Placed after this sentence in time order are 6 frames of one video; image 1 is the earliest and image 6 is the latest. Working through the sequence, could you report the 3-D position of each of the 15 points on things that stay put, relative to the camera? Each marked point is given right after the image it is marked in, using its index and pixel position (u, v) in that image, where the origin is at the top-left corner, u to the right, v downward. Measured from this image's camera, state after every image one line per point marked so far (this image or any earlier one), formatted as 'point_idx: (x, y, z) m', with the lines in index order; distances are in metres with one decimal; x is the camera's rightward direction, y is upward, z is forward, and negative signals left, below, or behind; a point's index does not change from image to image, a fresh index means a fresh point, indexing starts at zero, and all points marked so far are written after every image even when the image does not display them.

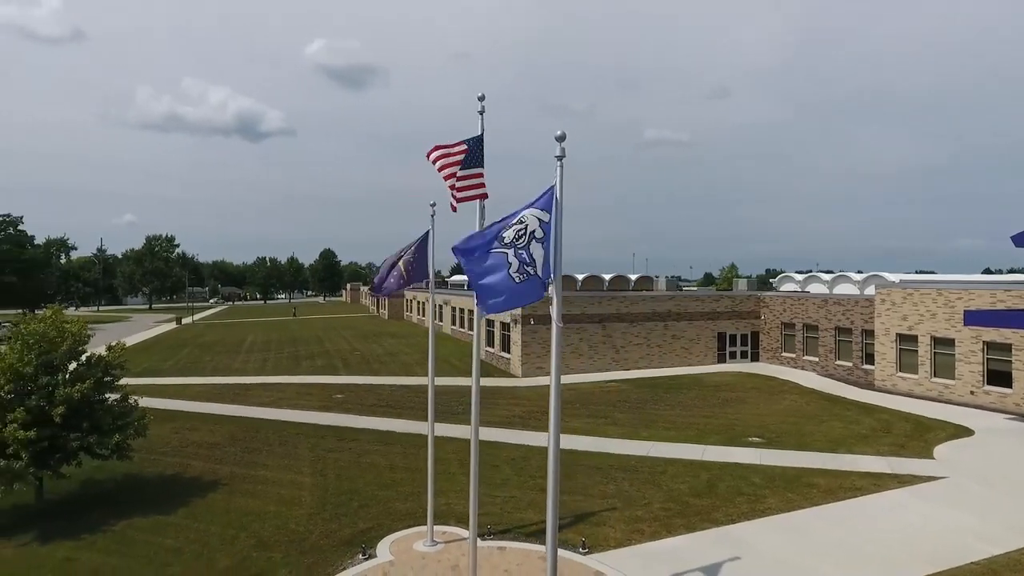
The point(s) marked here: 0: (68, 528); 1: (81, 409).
0: (-8.7, -4.7, +12.4) m
1: (-8.8, -2.5, +13.0) m
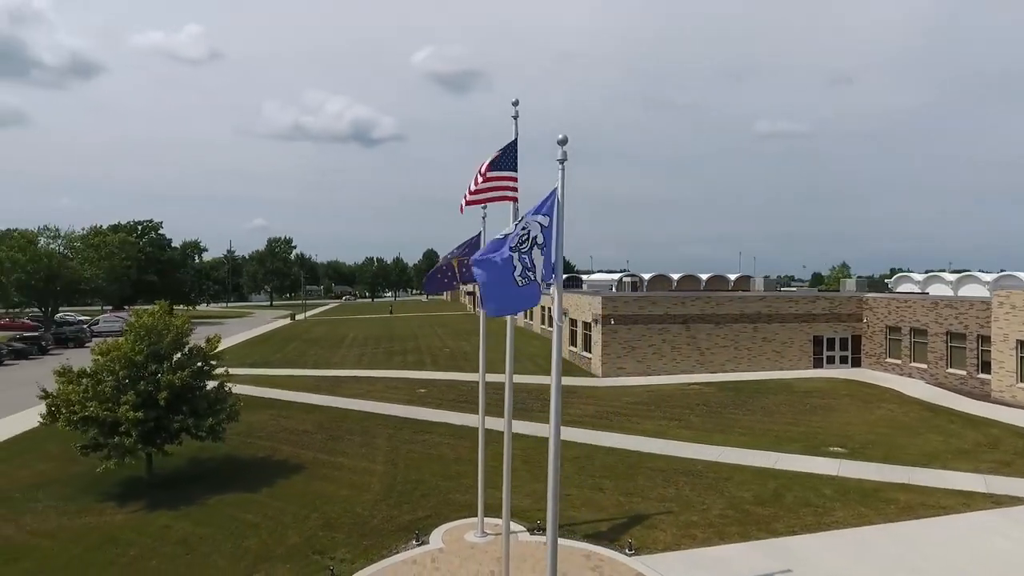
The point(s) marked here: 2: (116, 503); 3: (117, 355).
0: (-7.6, -4.7, +14.0) m
1: (-7.6, -2.4, +14.6) m
2: (-8.7, -4.7, +13.8) m
3: (-8.8, -1.5, +14.0) m
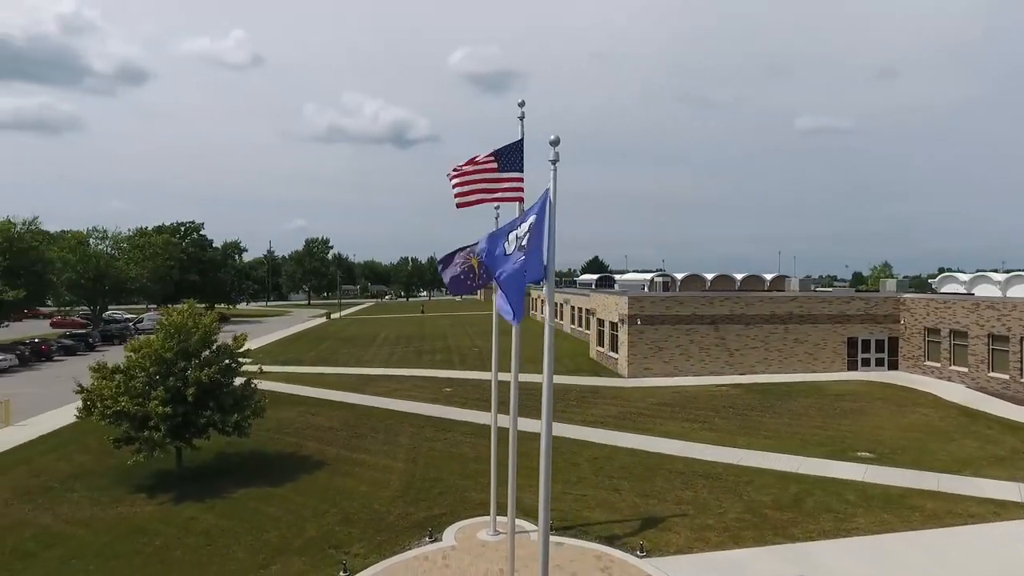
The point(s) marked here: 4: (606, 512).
0: (-7.2, -4.7, +14.5) m
1: (-7.2, -2.4, +15.0) m
2: (-8.3, -4.7, +14.4) m
3: (-8.4, -1.5, +14.5) m
4: (+1.9, -4.5, +12.7) m
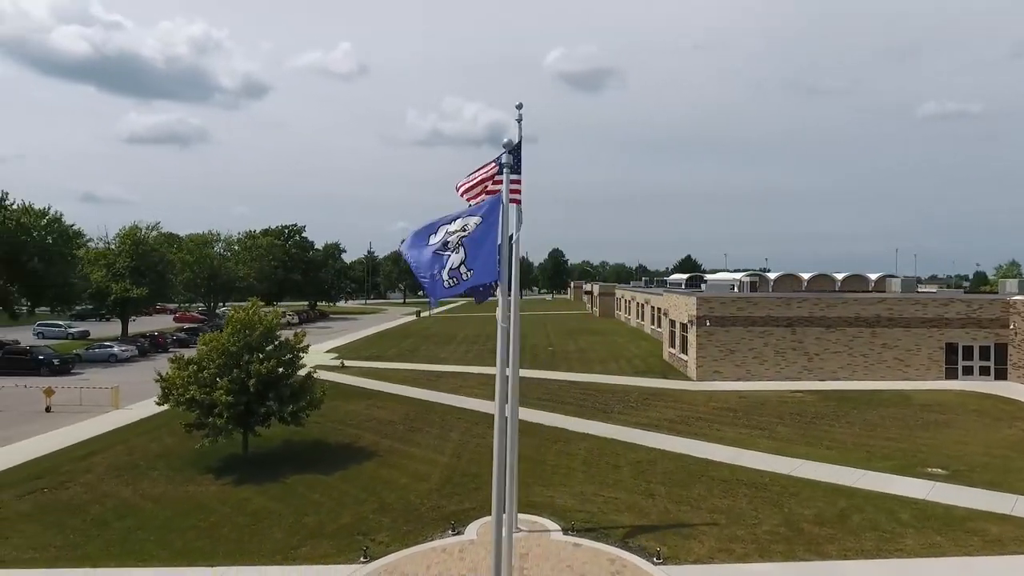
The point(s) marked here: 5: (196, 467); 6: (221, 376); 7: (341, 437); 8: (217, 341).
0: (-6.3, -4.7, +15.6) m
1: (-6.2, -2.4, +16.2) m
2: (-7.4, -4.7, +15.7) m
3: (-7.5, -1.5, +15.9) m
4: (+2.4, -4.5, +12.5) m
5: (-8.1, -4.6, +16.3) m
6: (-7.2, -2.2, +15.7) m
7: (-5.0, -4.4, +18.7) m
8: (-7.4, -1.3, +16.0) m
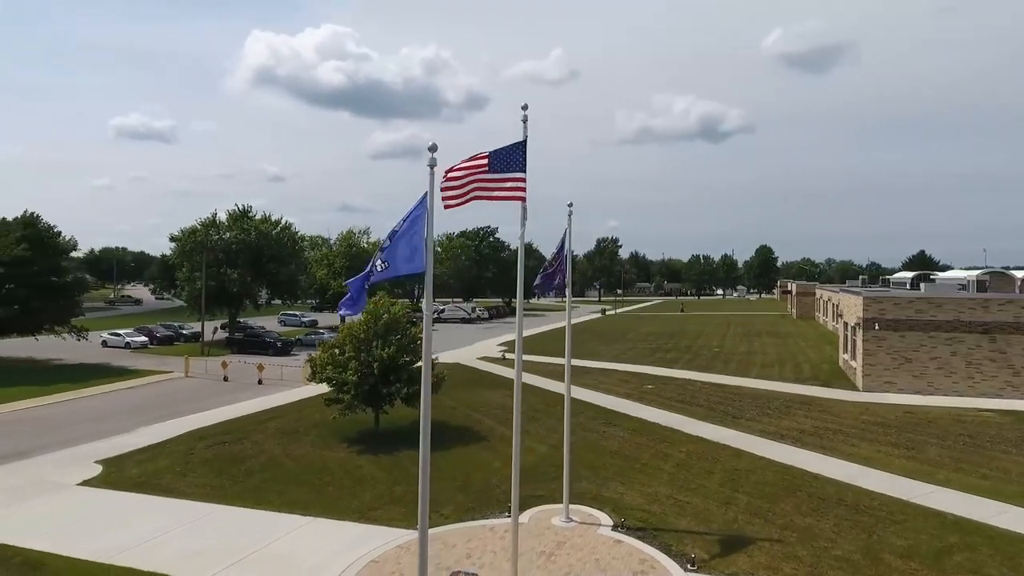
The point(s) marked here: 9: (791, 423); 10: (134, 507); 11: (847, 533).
0: (-3.7, -4.5, +17.7) m
1: (-3.4, -2.3, +18.2) m
2: (-4.8, -4.5, +18.2) m
3: (-4.7, -1.3, +18.3) m
4: (+3.5, -4.4, +11.9) m
5: (-5.3, -4.5, +19.0) m
6: (-4.6, -2.0, +18.2) m
7: (-1.5, -4.3, +20.3) m
8: (-4.7, -1.2, +18.4) m
9: (+8.3, -4.1, +18.9) m
10: (-8.1, -4.7, +13.6) m
11: (+5.9, -4.3, +11.2) m
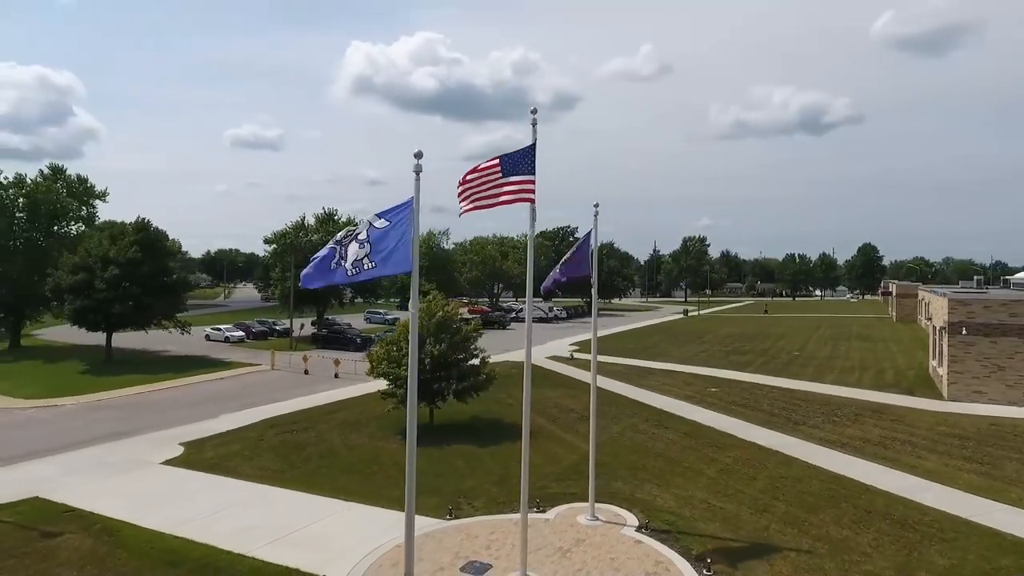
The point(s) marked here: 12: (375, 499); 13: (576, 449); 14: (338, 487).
0: (-2.4, -4.5, +18.4) m
1: (-2.0, -2.2, +18.8) m
2: (-3.3, -4.5, +19.0) m
3: (-3.3, -1.3, +19.2) m
4: (+3.9, -4.4, +11.6) m
5: (-3.7, -4.4, +19.9) m
6: (-3.1, -2.0, +18.9) m
7: (+0.1, -4.2, +20.6) m
8: (-3.2, -1.1, +19.3) m
9: (+9.7, -4.1, +17.8) m
10: (-7.3, -4.7, +15.0) m
11: (+6.2, -4.3, +10.5) m
12: (-3.0, -4.6, +13.8) m
13: (+1.8, -4.4, +17.1) m
14: (-4.0, -4.6, +14.7) m
